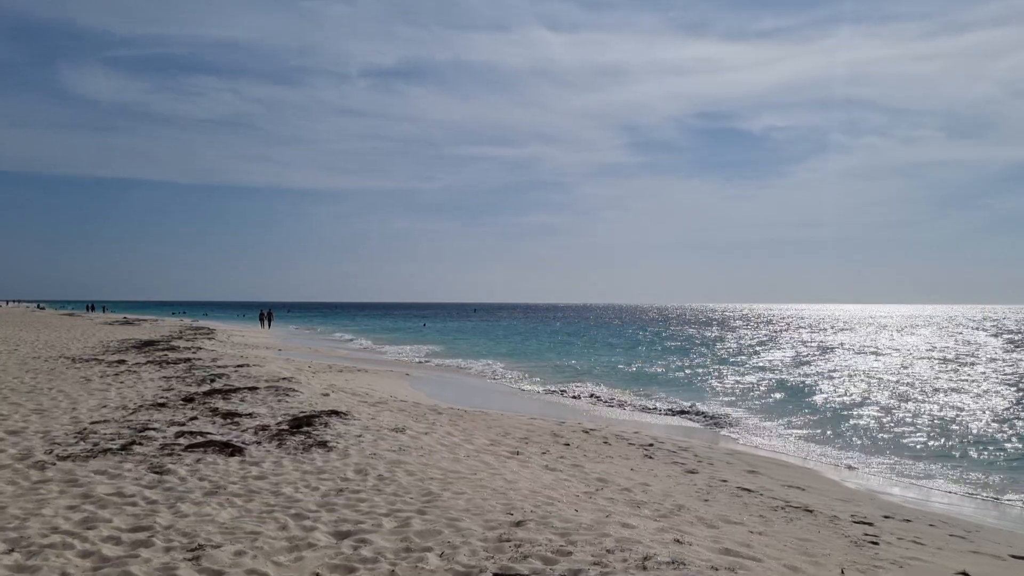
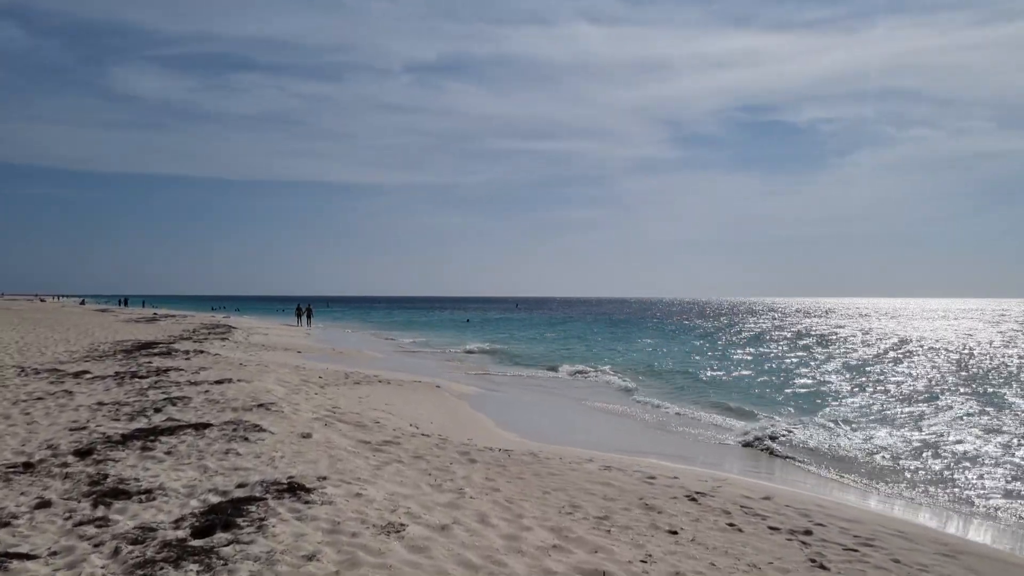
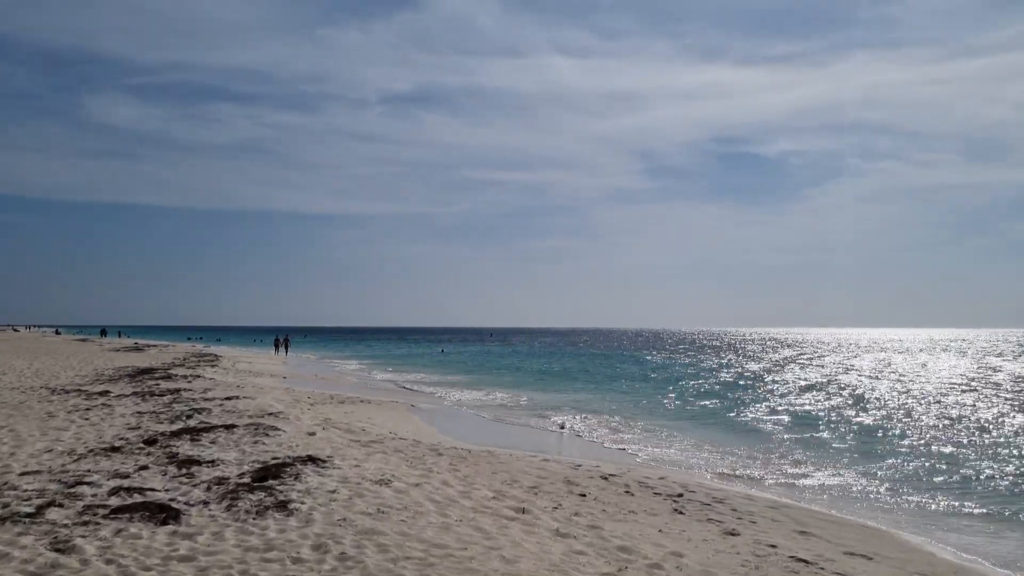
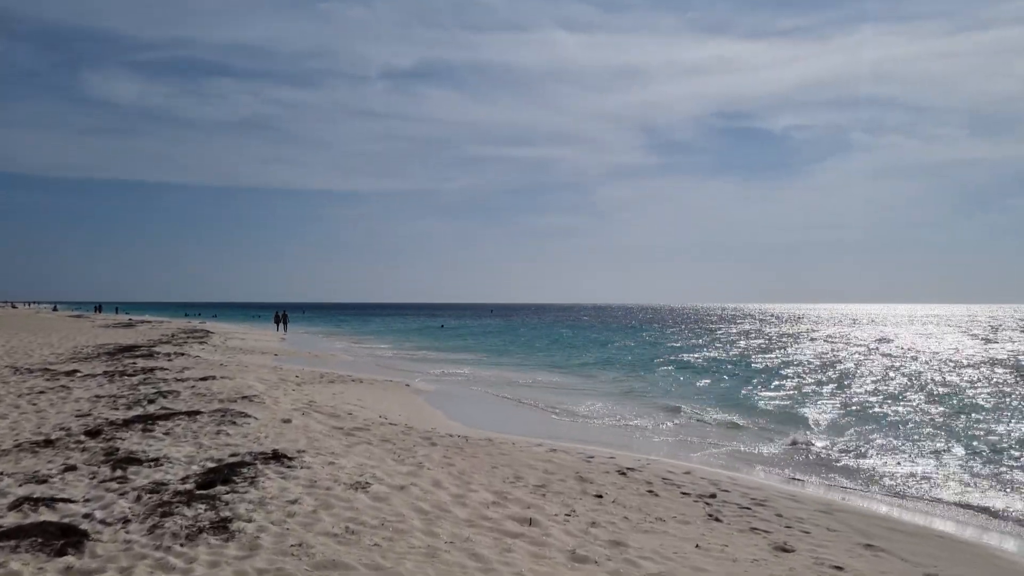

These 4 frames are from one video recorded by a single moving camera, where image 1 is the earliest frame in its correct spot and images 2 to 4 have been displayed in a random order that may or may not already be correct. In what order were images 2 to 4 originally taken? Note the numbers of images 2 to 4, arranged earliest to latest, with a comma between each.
3, 4, 2
